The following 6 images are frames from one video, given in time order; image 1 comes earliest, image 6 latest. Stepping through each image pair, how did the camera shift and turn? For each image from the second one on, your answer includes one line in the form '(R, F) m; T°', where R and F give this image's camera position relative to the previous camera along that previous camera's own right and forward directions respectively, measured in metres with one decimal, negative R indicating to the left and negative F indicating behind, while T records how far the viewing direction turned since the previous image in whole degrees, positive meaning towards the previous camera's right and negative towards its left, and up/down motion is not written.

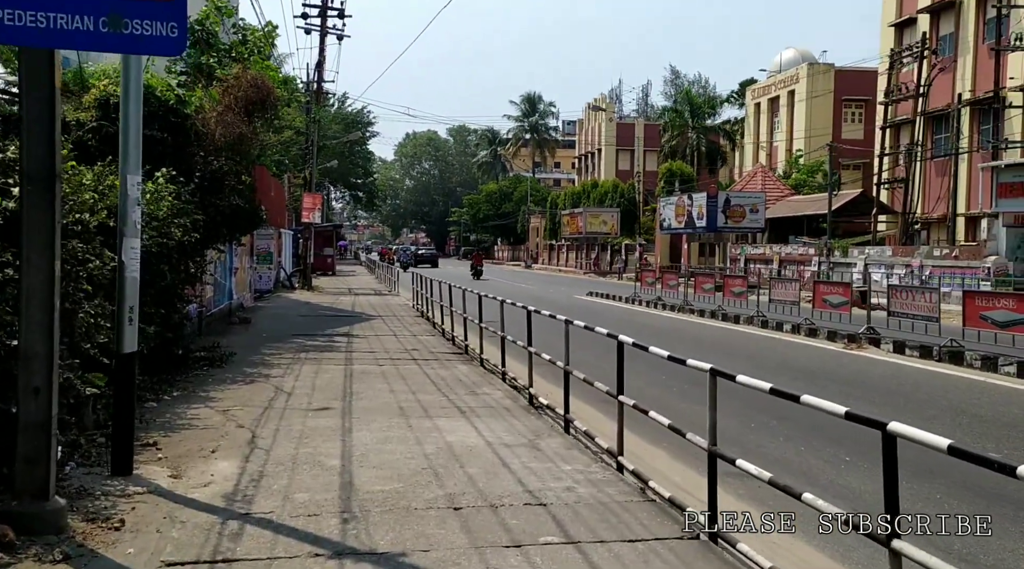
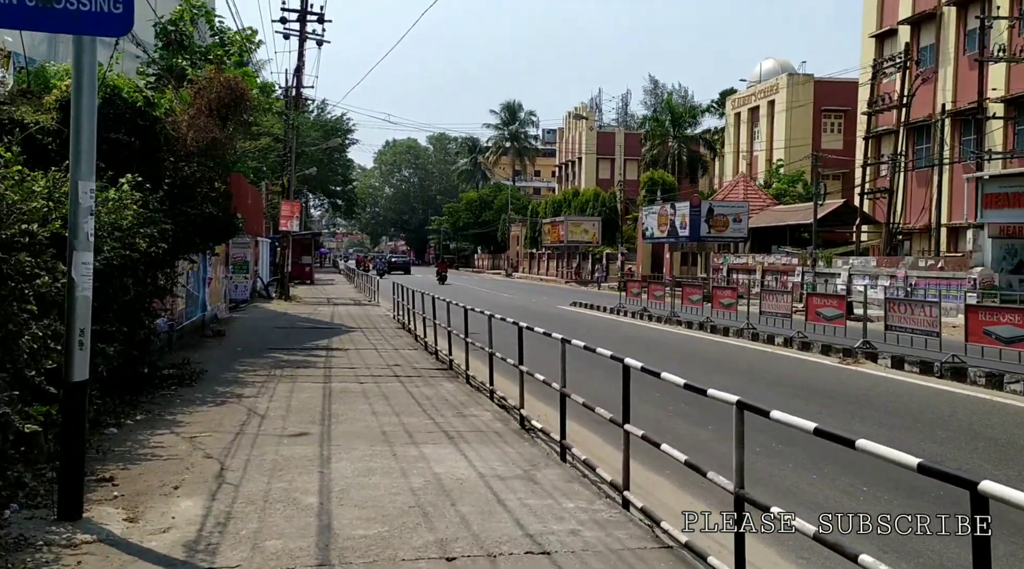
(-0.1, +0.6) m; +1°
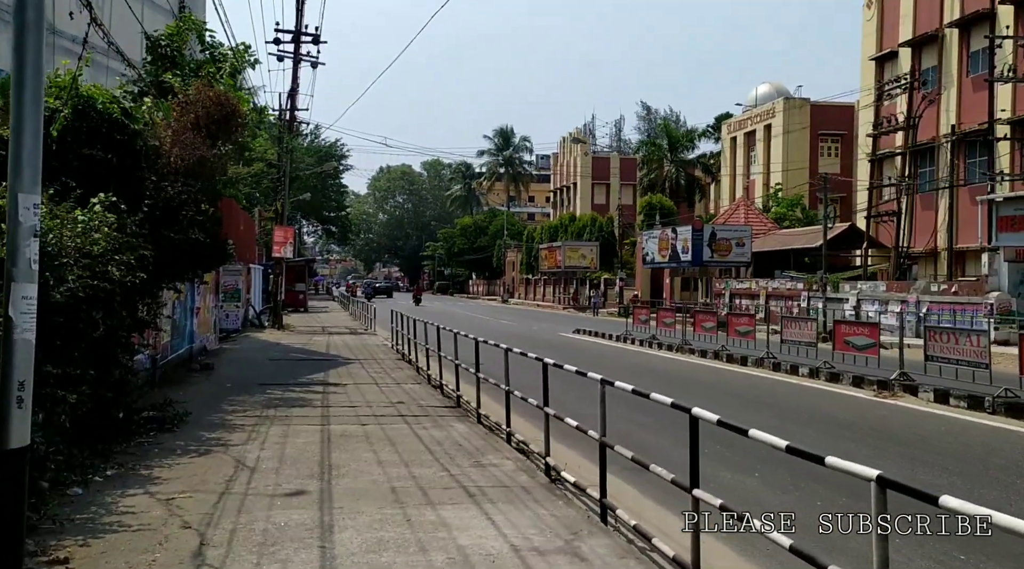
(-0.3, +1.1) m; 0°
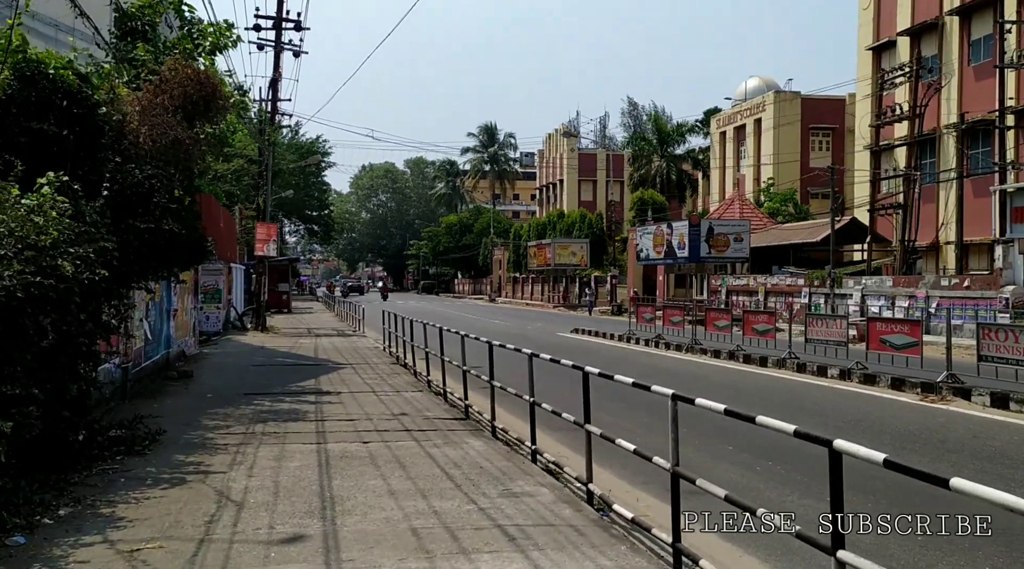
(-0.4, +1.3) m; +1°
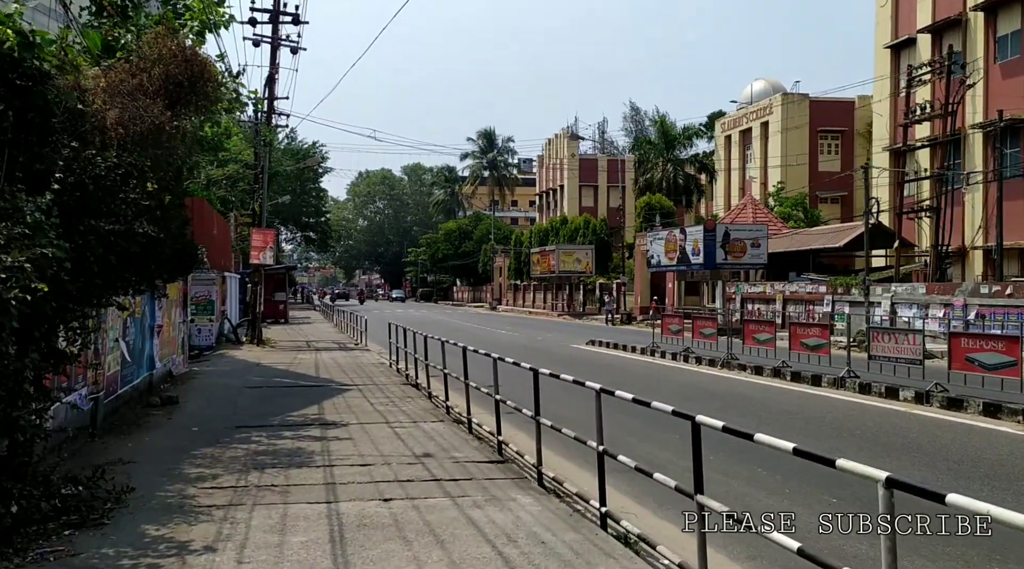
(-0.5, +1.9) m; 0°
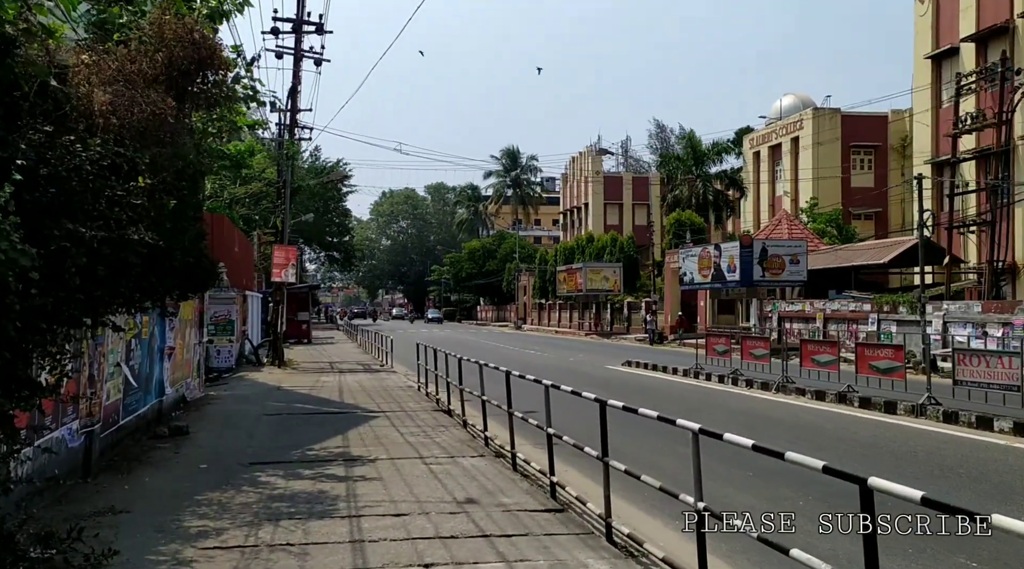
(-0.3, +1.4) m; -1°
